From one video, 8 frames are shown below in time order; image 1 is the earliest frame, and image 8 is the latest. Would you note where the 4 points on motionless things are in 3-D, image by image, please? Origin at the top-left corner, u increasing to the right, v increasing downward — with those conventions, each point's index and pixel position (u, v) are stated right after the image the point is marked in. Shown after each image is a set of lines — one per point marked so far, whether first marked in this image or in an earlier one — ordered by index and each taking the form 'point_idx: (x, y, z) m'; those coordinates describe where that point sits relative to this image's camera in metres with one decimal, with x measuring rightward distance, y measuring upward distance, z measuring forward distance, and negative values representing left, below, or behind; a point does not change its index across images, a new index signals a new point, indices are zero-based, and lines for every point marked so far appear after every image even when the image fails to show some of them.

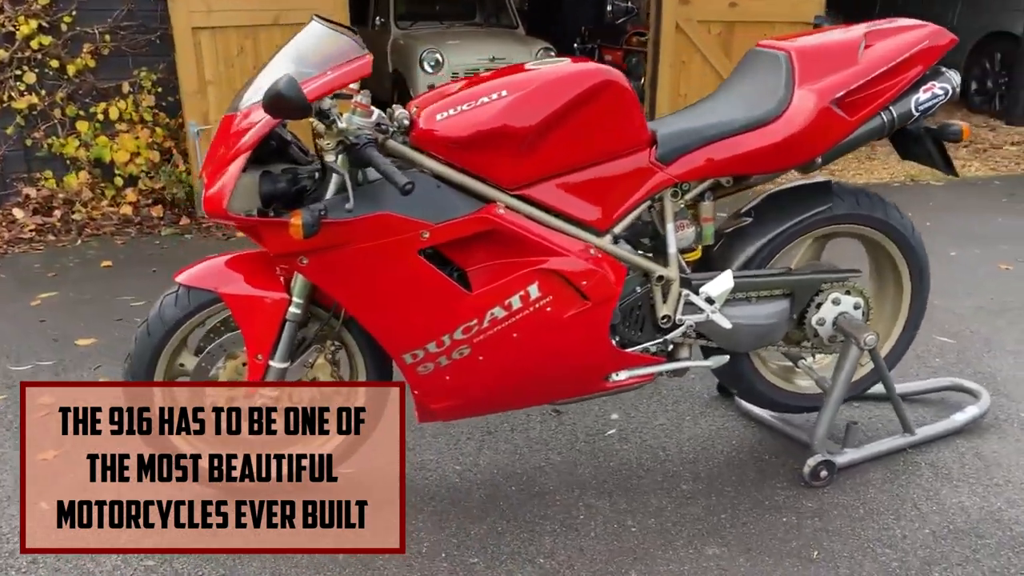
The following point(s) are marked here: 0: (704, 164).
0: (+0.6, +0.4, +2.6) m
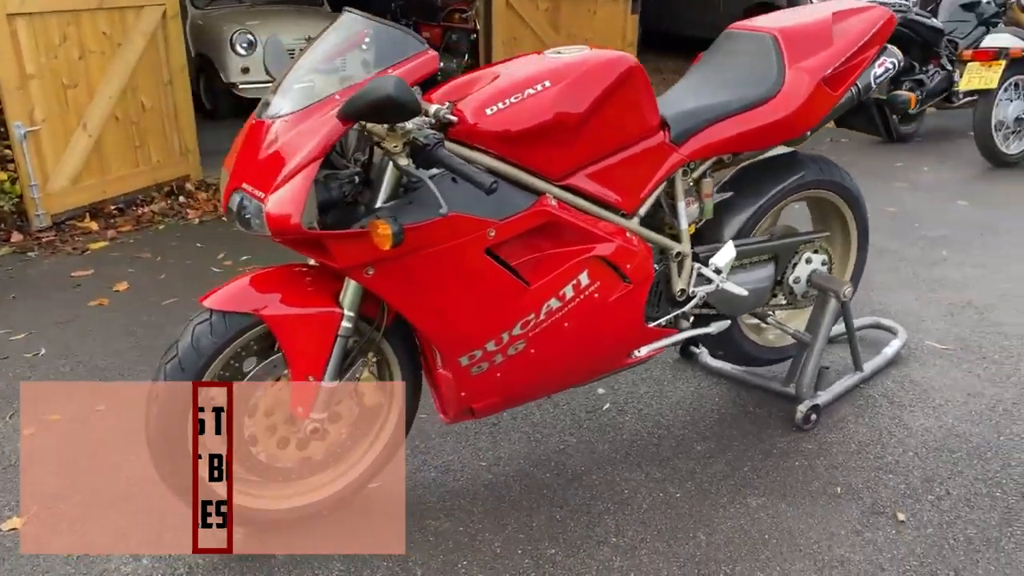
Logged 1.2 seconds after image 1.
0: (+0.7, +0.5, +2.8) m
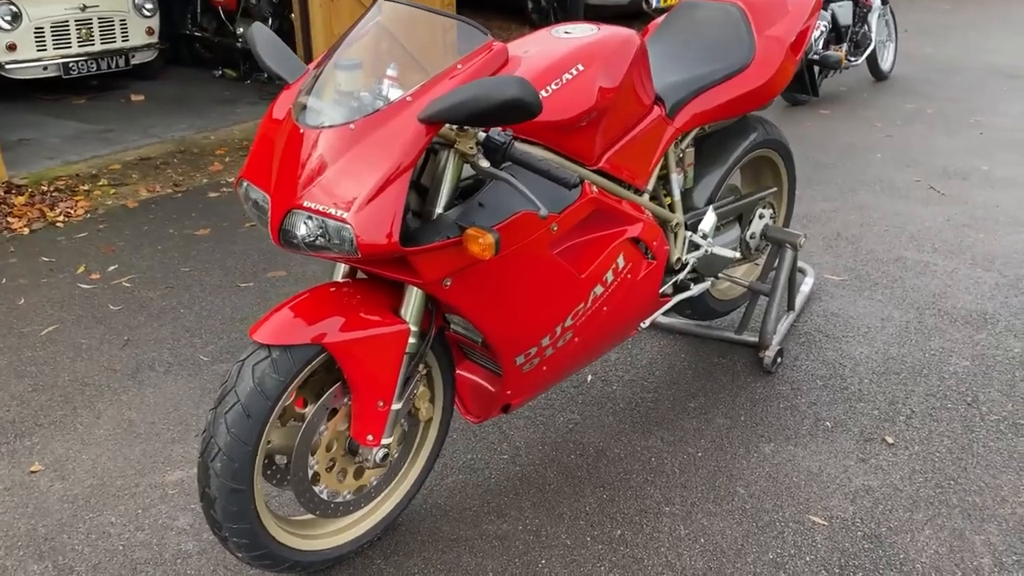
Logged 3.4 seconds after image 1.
0: (+0.6, +0.6, +2.9) m
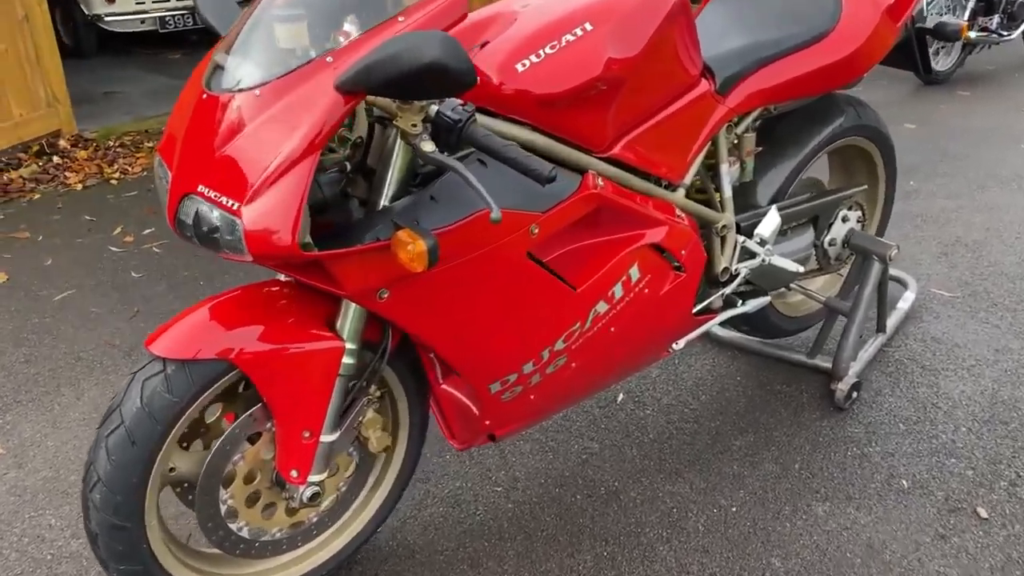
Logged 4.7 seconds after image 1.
0: (+0.7, +0.5, +2.3) m
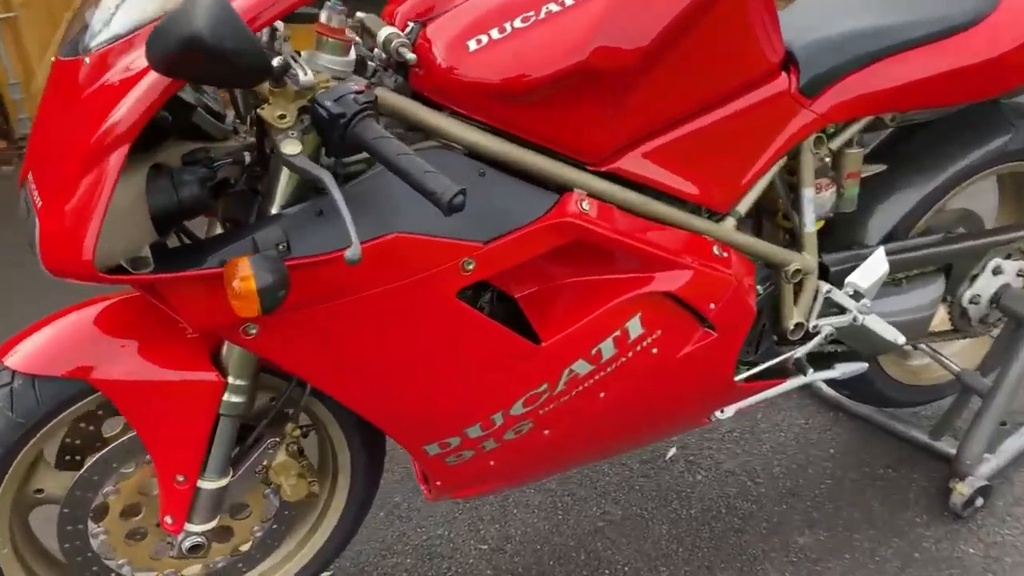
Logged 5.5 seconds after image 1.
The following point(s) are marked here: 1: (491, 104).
0: (+0.7, +0.4, +1.7) m
1: (0.0, +0.3, +1.3) m
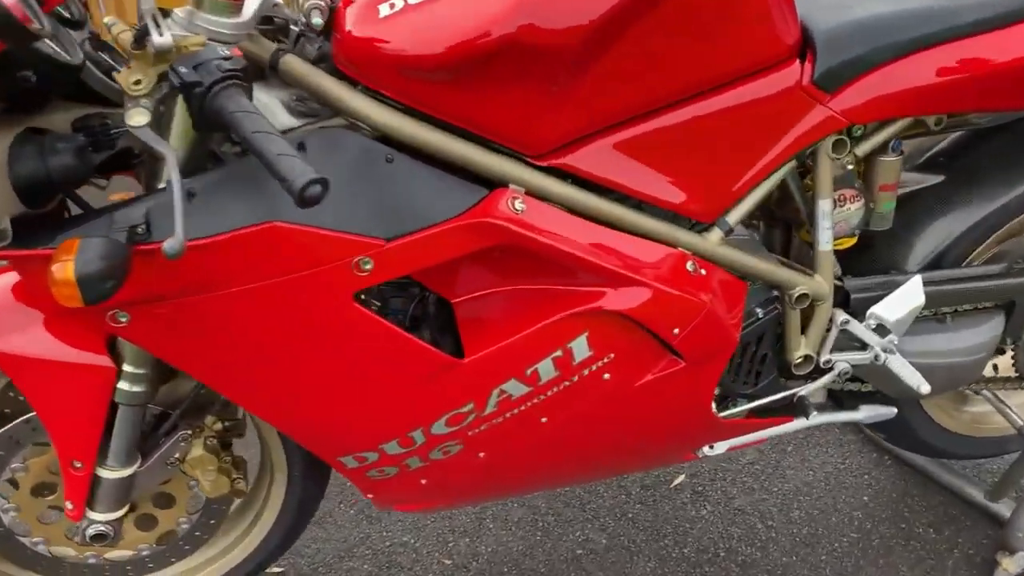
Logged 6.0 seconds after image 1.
0: (+0.6, +0.3, +1.4) m
1: (-0.1, +0.3, +1.2) m
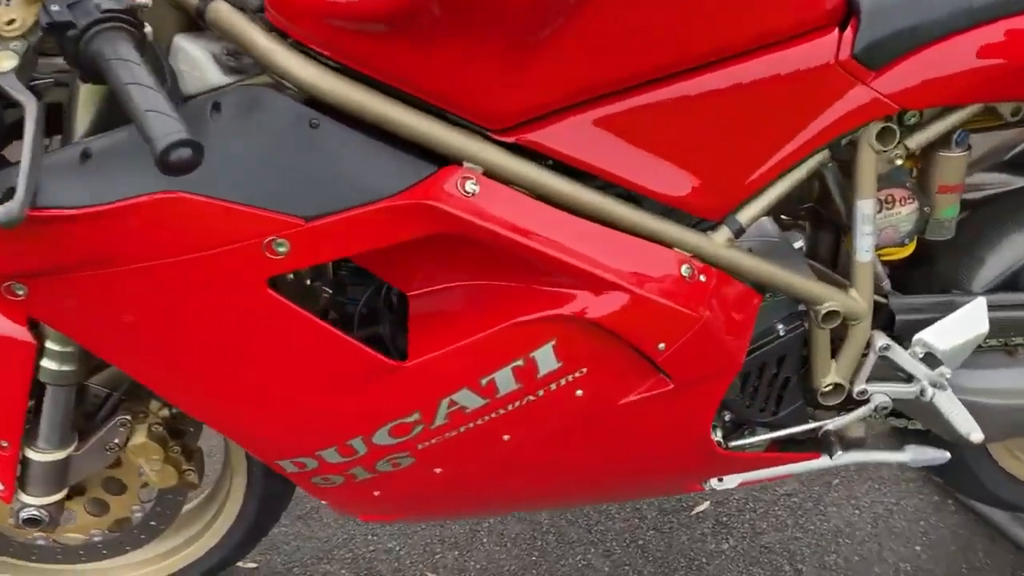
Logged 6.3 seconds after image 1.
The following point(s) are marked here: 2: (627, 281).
0: (+0.6, +0.3, +1.1) m
1: (-0.2, +0.3, +1.0) m
2: (+0.1, 0.0, +1.1) m
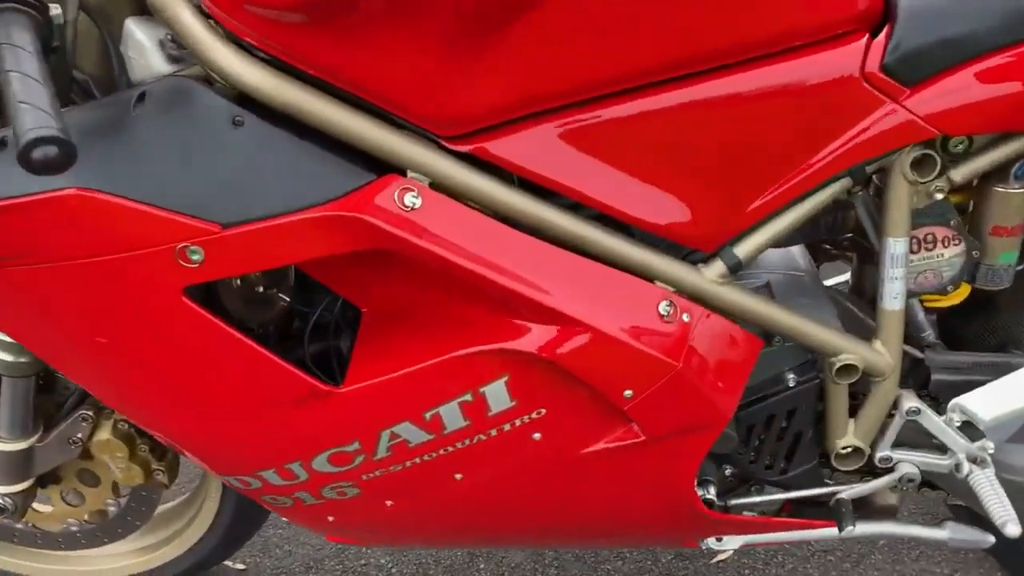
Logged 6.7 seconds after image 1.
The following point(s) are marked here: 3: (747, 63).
0: (+0.6, +0.2, +0.9) m
1: (-0.2, +0.3, +0.9) m
2: (+0.1, 0.0, +1.0) m
3: (+0.3, +0.2, +0.9) m
